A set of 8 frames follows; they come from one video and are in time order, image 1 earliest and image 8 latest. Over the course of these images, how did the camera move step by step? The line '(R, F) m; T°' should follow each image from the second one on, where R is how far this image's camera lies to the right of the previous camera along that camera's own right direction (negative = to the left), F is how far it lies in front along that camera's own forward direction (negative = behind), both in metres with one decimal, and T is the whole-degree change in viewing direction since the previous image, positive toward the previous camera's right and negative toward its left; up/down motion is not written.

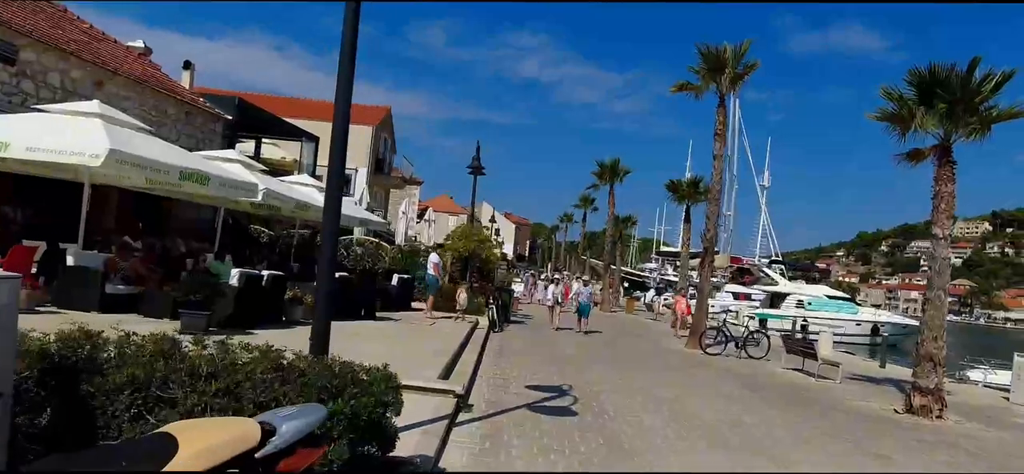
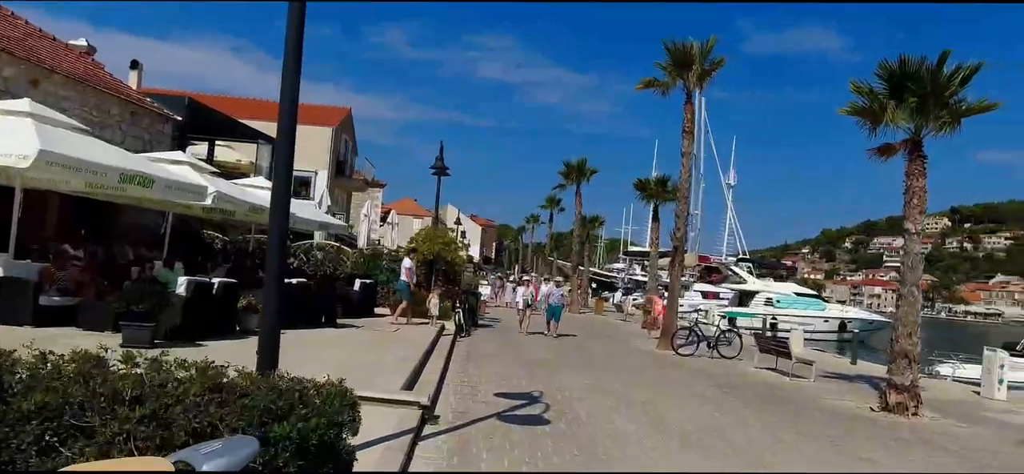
(0.0, +0.5) m; +2°
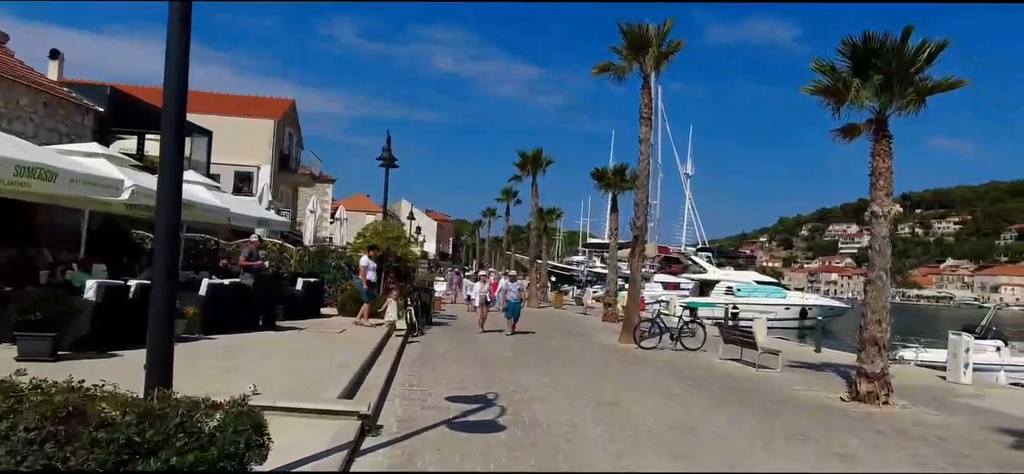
(+0.1, +0.9) m; +3°
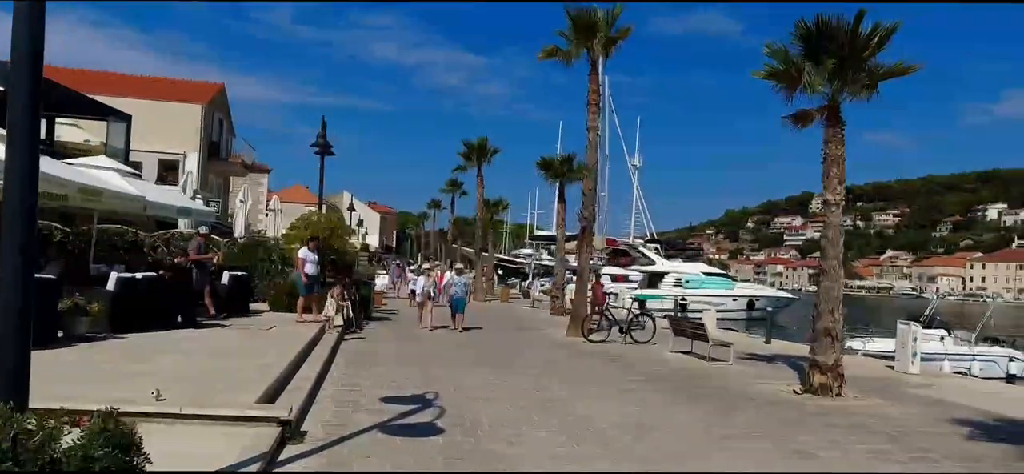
(+0.1, +0.7) m; +3°
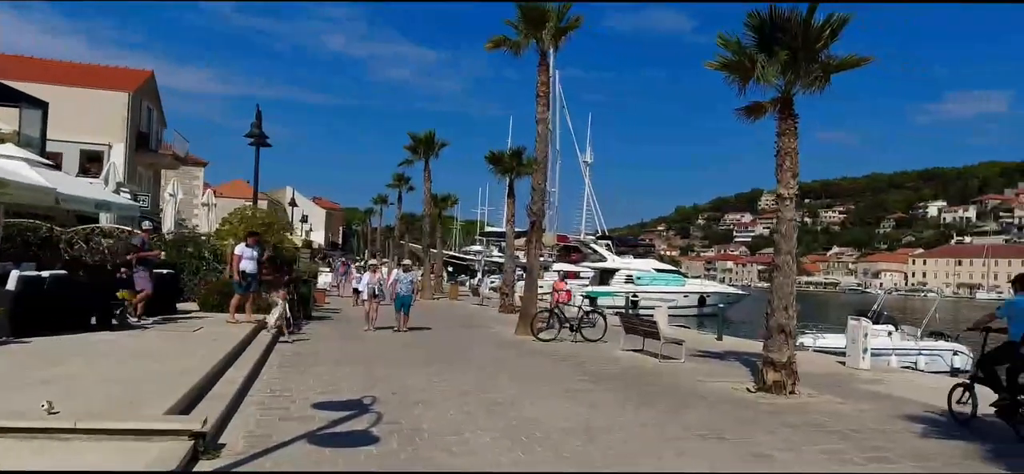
(+0.1, +0.6) m; +3°
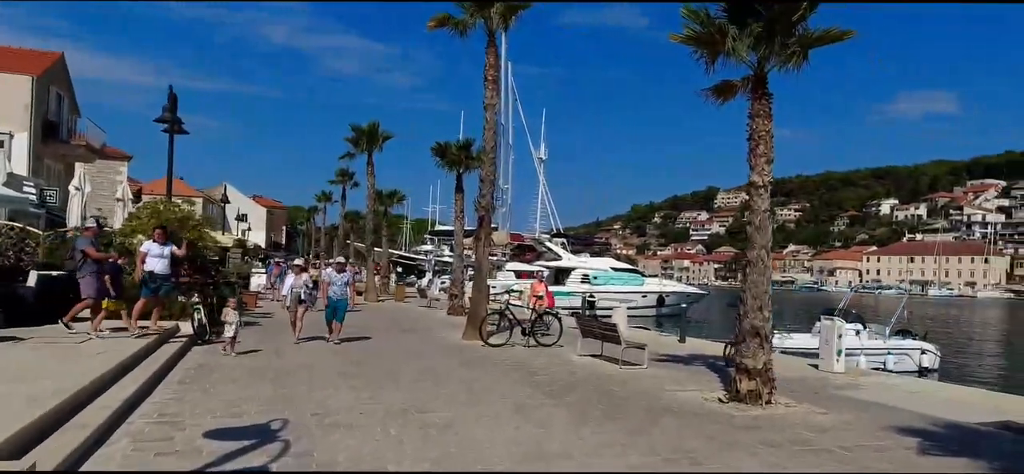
(+0.2, +1.6) m; +3°
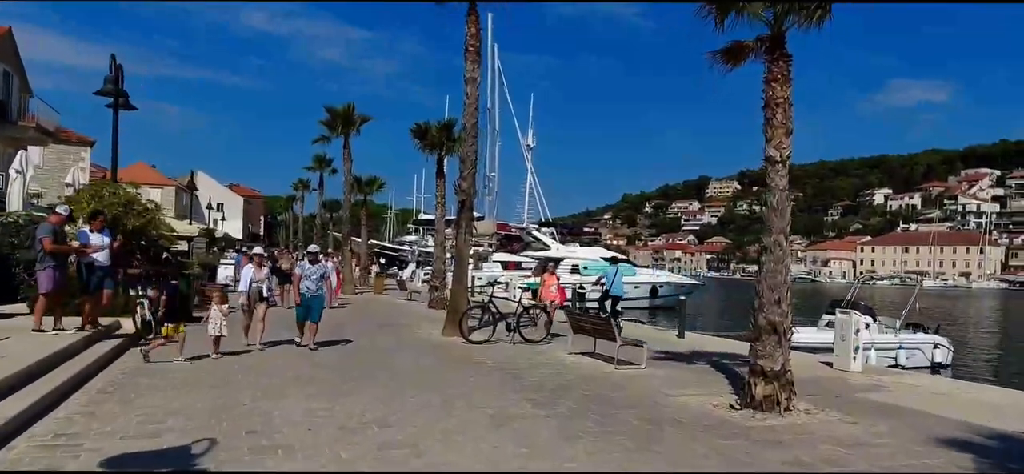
(+0.1, +1.6) m; +1°
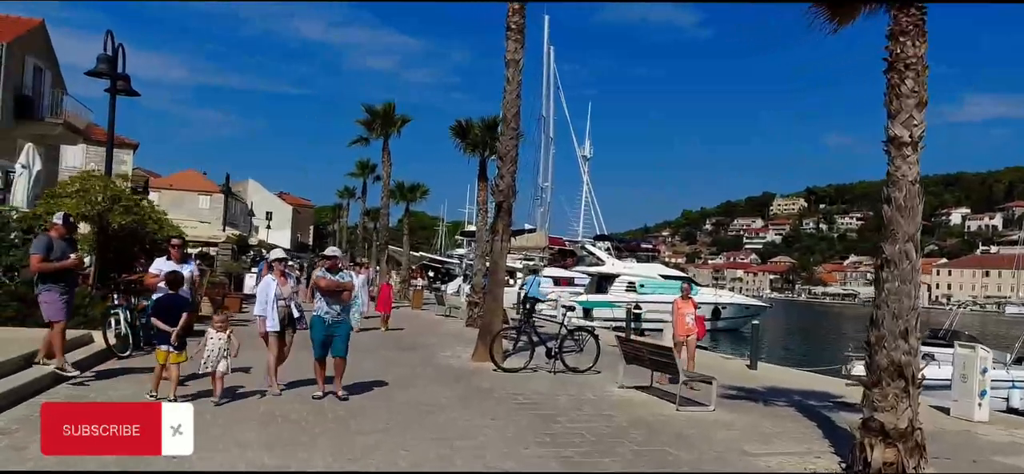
(+0.2, +2.4) m; -4°
